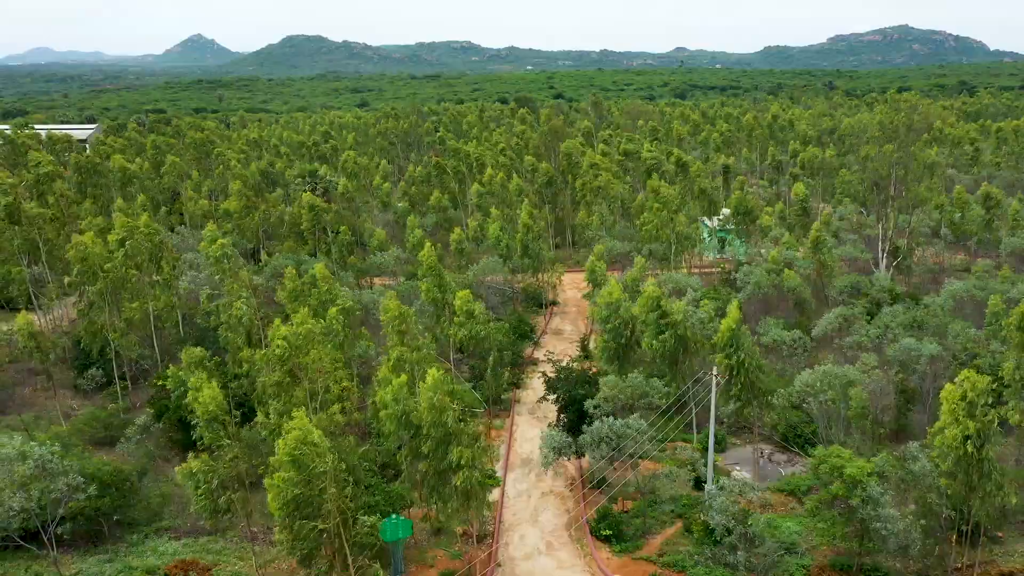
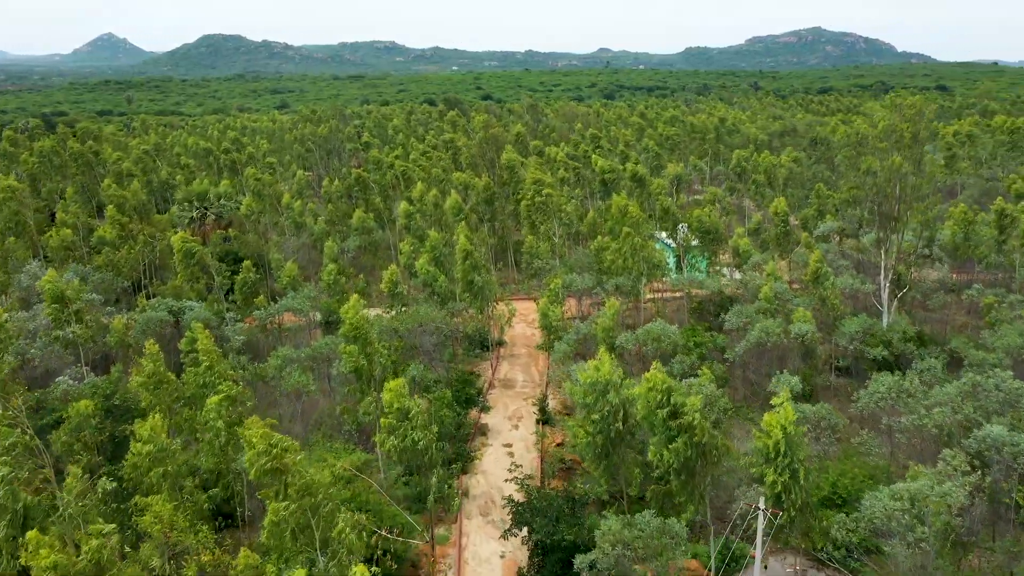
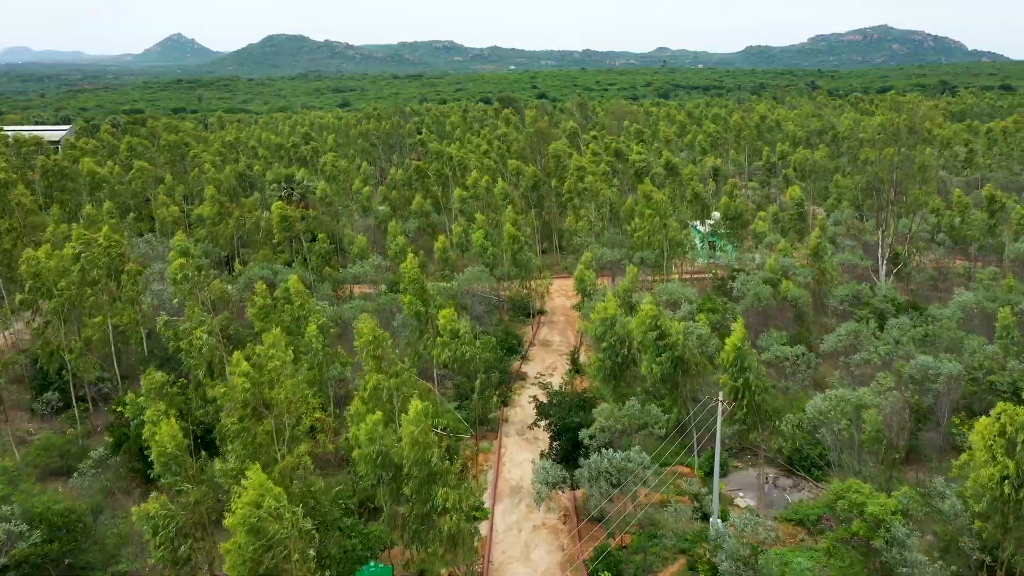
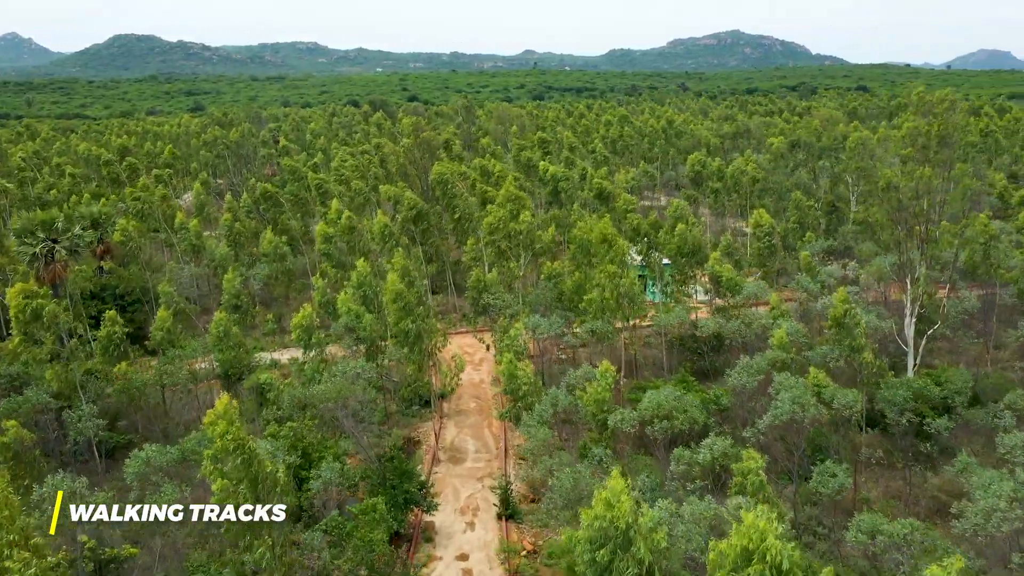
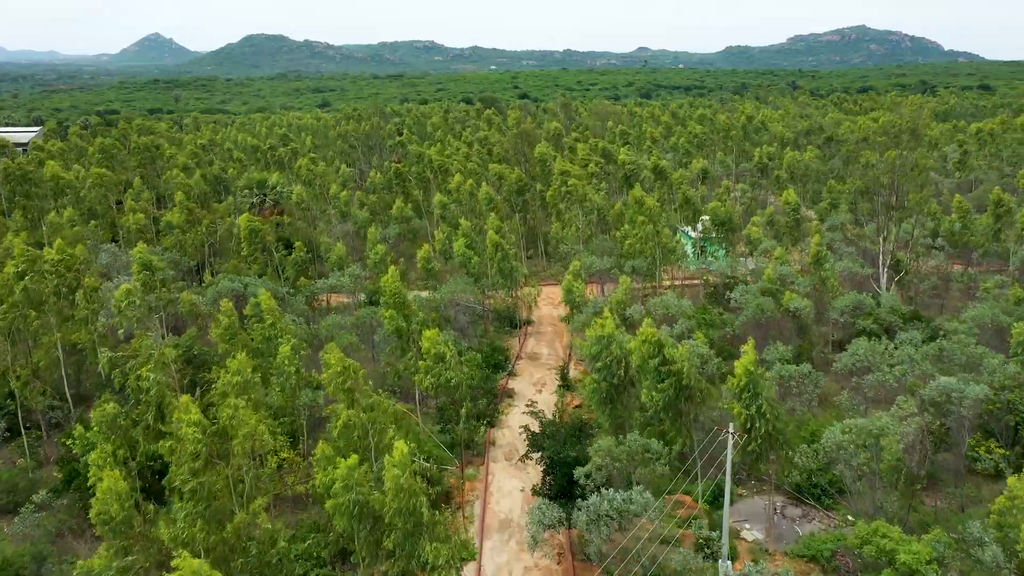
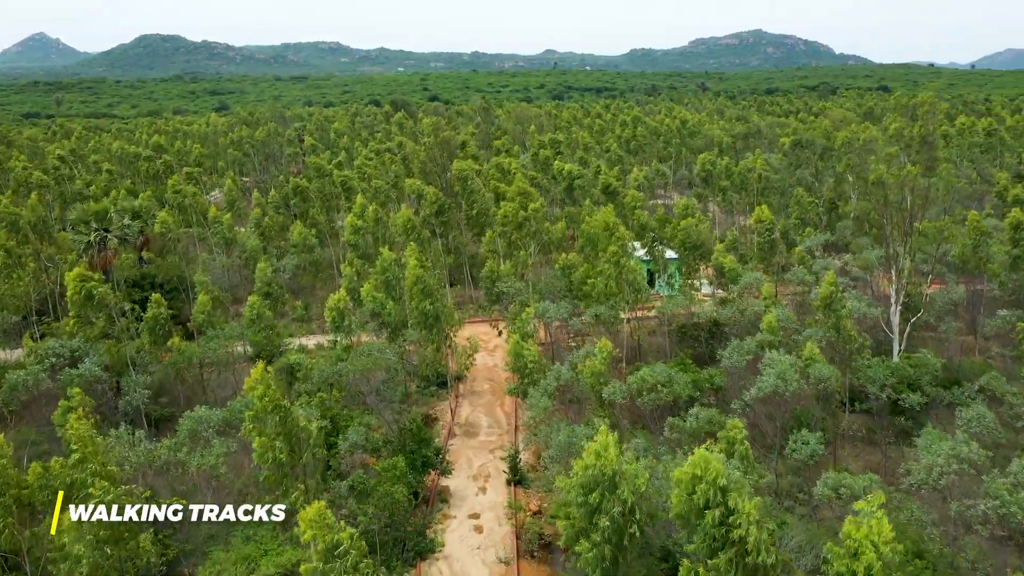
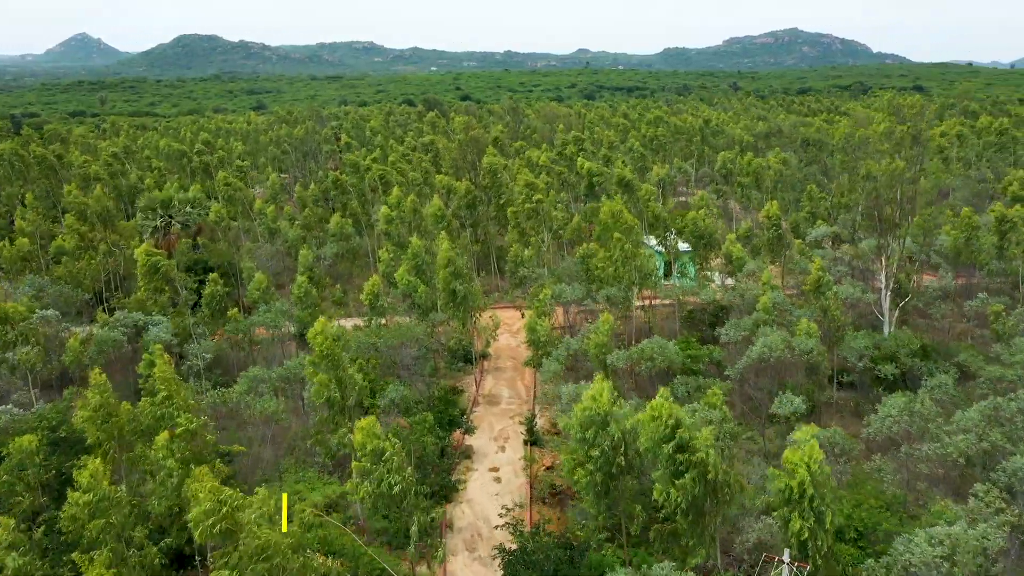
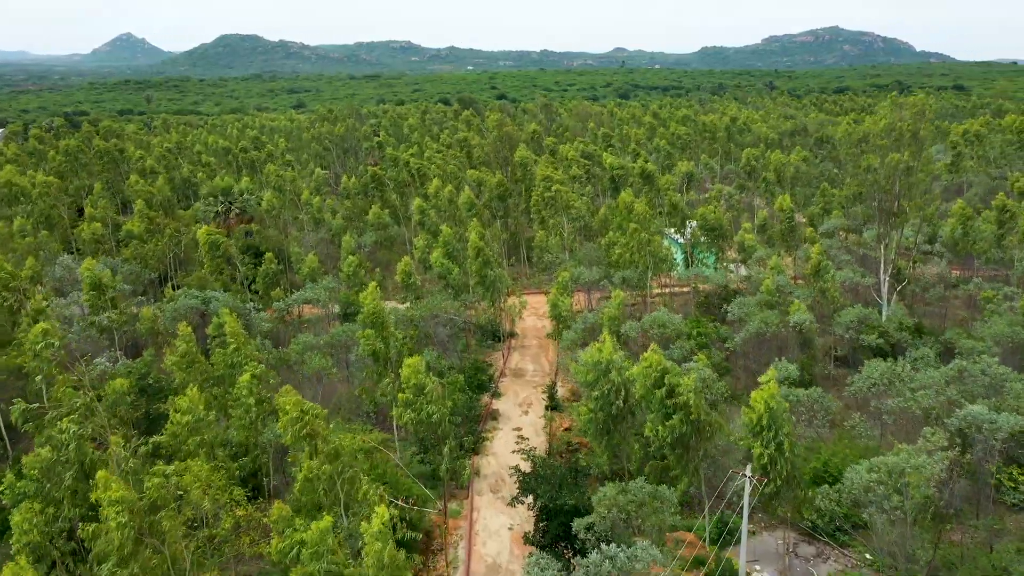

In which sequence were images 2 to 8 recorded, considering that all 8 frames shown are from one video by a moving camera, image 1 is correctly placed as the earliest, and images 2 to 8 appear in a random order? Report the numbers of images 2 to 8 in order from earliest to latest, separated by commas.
3, 5, 8, 2, 7, 6, 4
